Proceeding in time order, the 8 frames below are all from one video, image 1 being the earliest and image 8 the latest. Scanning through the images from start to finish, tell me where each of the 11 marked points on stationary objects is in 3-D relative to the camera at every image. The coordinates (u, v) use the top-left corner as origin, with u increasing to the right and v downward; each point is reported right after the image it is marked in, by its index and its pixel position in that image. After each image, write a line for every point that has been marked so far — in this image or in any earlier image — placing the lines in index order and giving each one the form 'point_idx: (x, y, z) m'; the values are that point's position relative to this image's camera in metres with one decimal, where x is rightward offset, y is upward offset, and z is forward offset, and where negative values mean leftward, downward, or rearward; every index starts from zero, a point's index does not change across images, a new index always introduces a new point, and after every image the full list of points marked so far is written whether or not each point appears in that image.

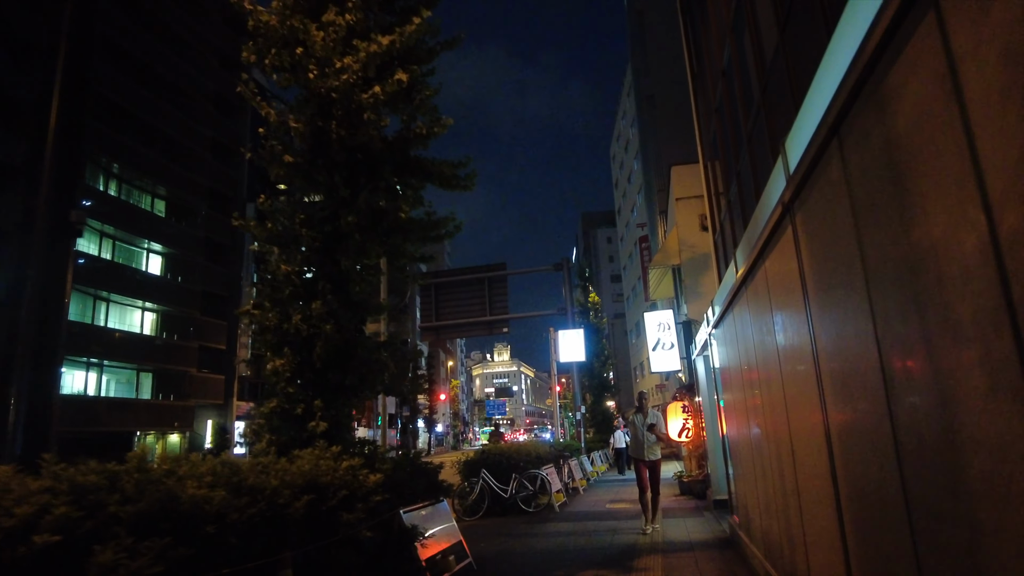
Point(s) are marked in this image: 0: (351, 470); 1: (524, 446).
0: (-1.3, -1.4, +4.8) m
1: (+0.2, -3.3, +12.6) m
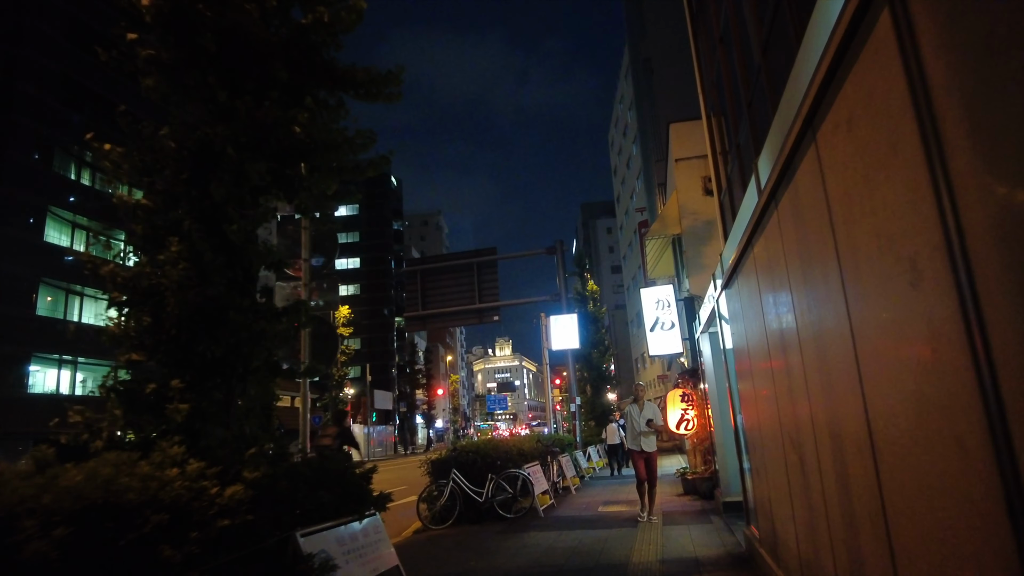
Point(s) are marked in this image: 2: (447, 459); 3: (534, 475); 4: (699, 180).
0: (-1.7, -1.0, +3.2) m
1: (-0.1, -2.8, +11.0) m
2: (-1.1, -2.8, +9.9) m
3: (+0.4, -3.2, +10.3) m
4: (+3.7, +2.2, +12.3) m
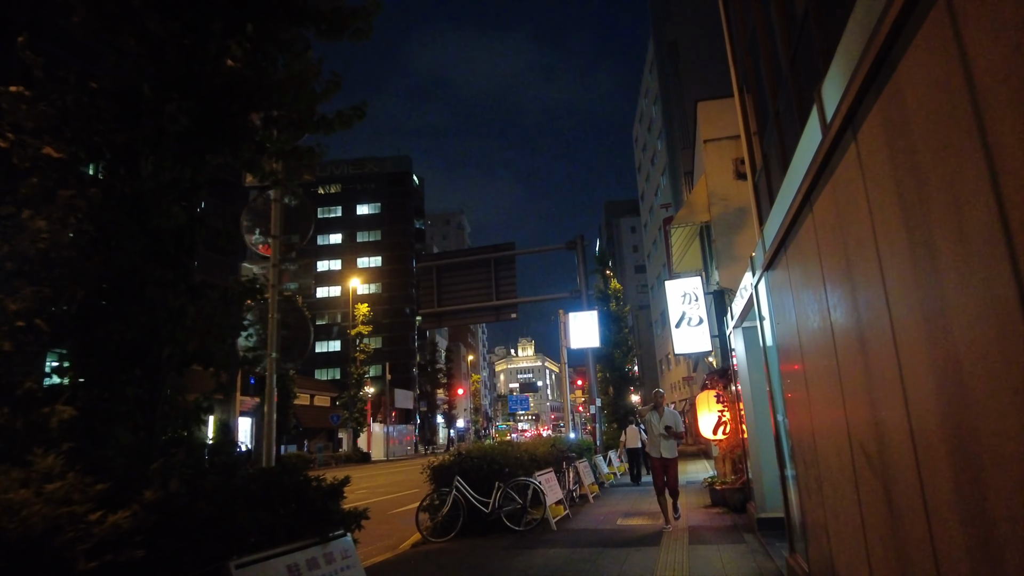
0: (-1.8, -0.9, +2.4) m
1: (0.0, -2.6, +10.1) m
2: (-0.9, -2.6, +9.1) m
3: (+0.5, -3.0, +9.4) m
4: (+4.0, +2.3, +11.2) m
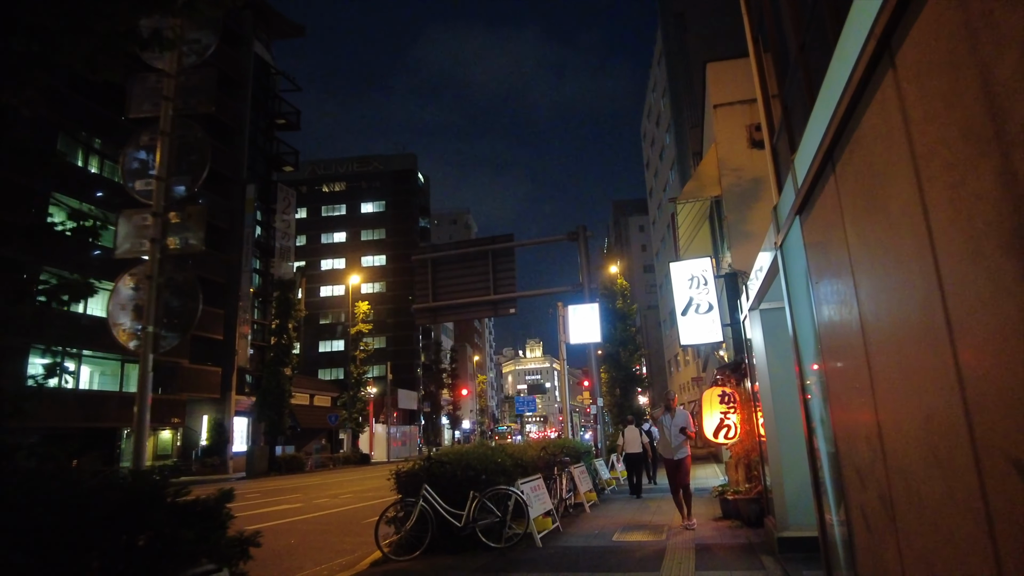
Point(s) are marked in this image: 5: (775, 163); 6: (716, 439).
0: (-2.2, -0.6, +1.1) m
1: (-0.2, -2.3, +8.9) m
2: (-1.2, -2.4, +7.8) m
3: (+0.3, -2.7, +8.1) m
4: (+3.7, +2.6, +9.9) m
5: (+3.6, +1.7, +8.5) m
6: (+3.1, -2.2, +9.0) m
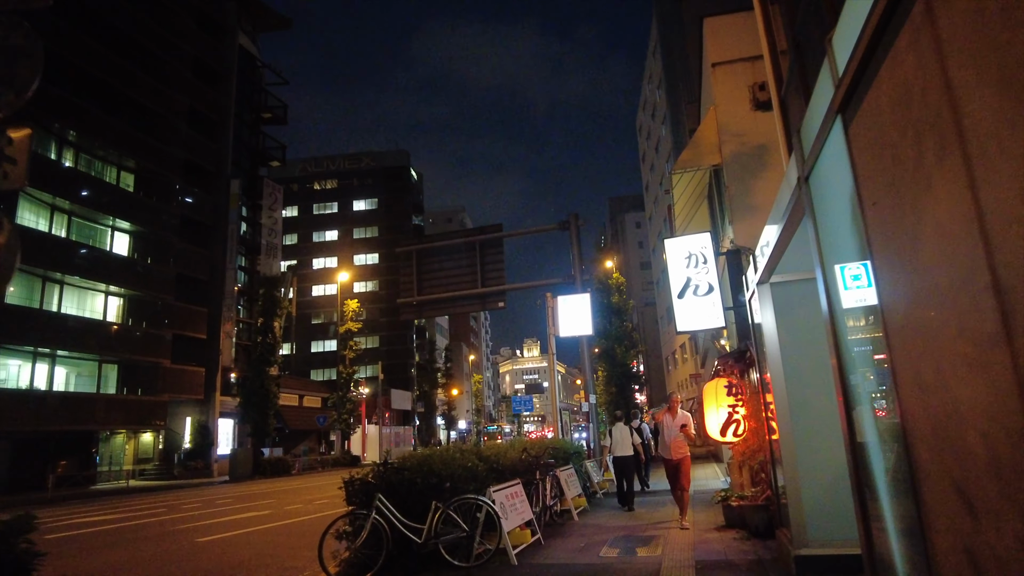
0: (-2.5, -0.3, 0.0) m
1: (-0.6, -2.1, +7.8) m
2: (-1.5, -2.1, +6.7) m
3: (-0.1, -2.5, +7.0) m
4: (+3.4, +2.9, +8.9) m
5: (+3.3, +2.0, +7.4) m
6: (+2.8, -1.9, +8.0) m
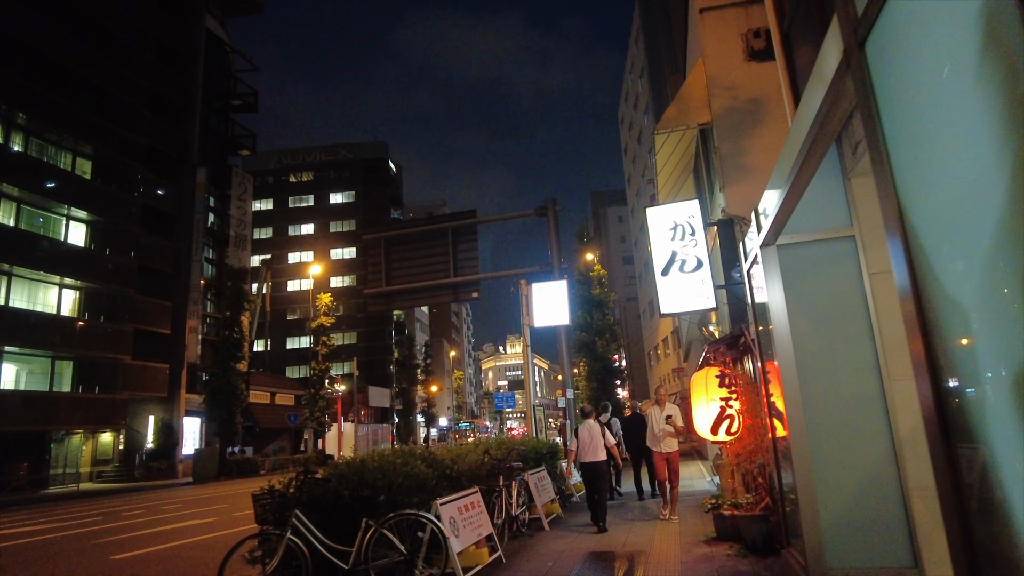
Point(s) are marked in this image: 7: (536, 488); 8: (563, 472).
0: (-2.8, -0.1, -1.2) m
1: (-1.0, -1.8, +6.6) m
2: (-2.0, -1.8, +5.5) m
3: (-0.5, -2.2, +5.8) m
4: (+2.9, +3.2, +7.7) m
5: (+2.8, +2.3, +6.3) m
6: (+2.3, -1.7, +6.9) m
7: (+0.3, -2.8, +8.5) m
8: (+0.9, -3.3, +11.0) m
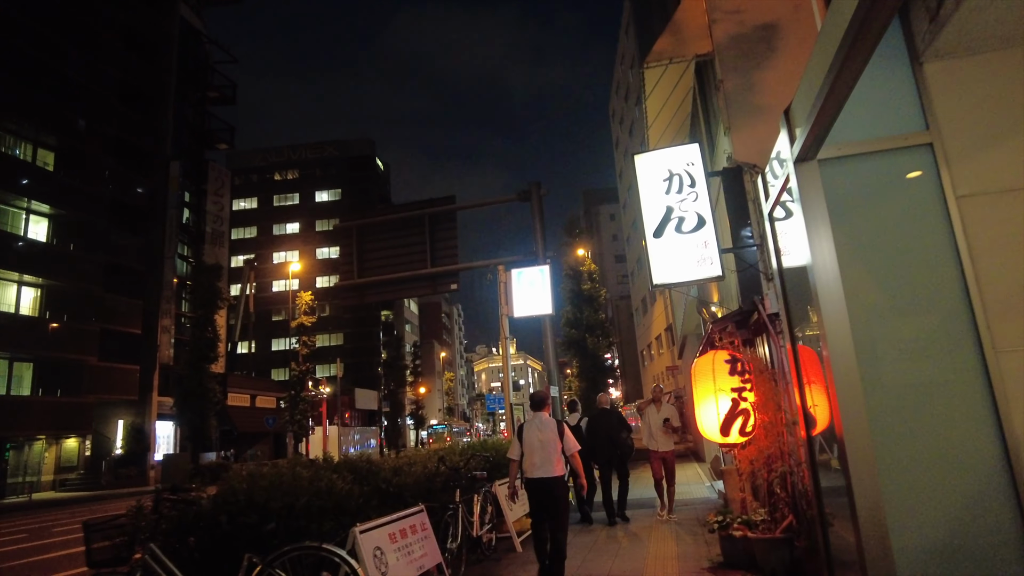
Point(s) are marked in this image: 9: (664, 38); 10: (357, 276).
0: (-3.1, +0.3, -2.7) m
1: (-1.4, -1.5, +5.2) m
2: (-2.4, -1.5, +4.0) m
3: (-0.9, -1.9, +4.4) m
4: (+2.4, +3.5, +6.3) m
5: (+2.4, +2.7, +4.9) m
6: (+1.9, -1.3, +5.4) m
7: (-0.1, -2.4, +7.0) m
8: (+0.5, -3.0, +9.6) m
9: (+1.8, +2.7, +7.2) m
10: (-4.2, +0.4, +15.6) m
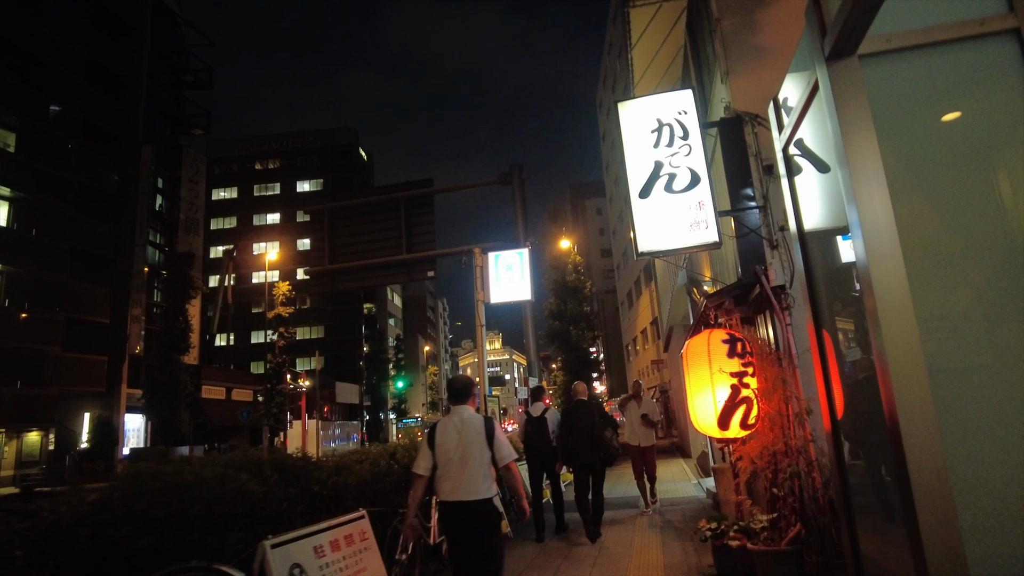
0: (-3.2, +0.5, -3.6) m
1: (-1.7, -1.2, +4.3) m
2: (-2.6, -1.3, +3.1) m
3: (-1.2, -1.6, +3.5) m
4: (+2.1, +3.7, +5.5) m
5: (+2.1, +2.9, +4.0) m
6: (+1.6, -1.1, +4.6) m
7: (-0.5, -2.2, +6.2) m
8: (+0.1, -2.7, +8.7) m
9: (+1.4, +2.9, +6.4) m
10: (-4.8, +0.8, +14.7) m
